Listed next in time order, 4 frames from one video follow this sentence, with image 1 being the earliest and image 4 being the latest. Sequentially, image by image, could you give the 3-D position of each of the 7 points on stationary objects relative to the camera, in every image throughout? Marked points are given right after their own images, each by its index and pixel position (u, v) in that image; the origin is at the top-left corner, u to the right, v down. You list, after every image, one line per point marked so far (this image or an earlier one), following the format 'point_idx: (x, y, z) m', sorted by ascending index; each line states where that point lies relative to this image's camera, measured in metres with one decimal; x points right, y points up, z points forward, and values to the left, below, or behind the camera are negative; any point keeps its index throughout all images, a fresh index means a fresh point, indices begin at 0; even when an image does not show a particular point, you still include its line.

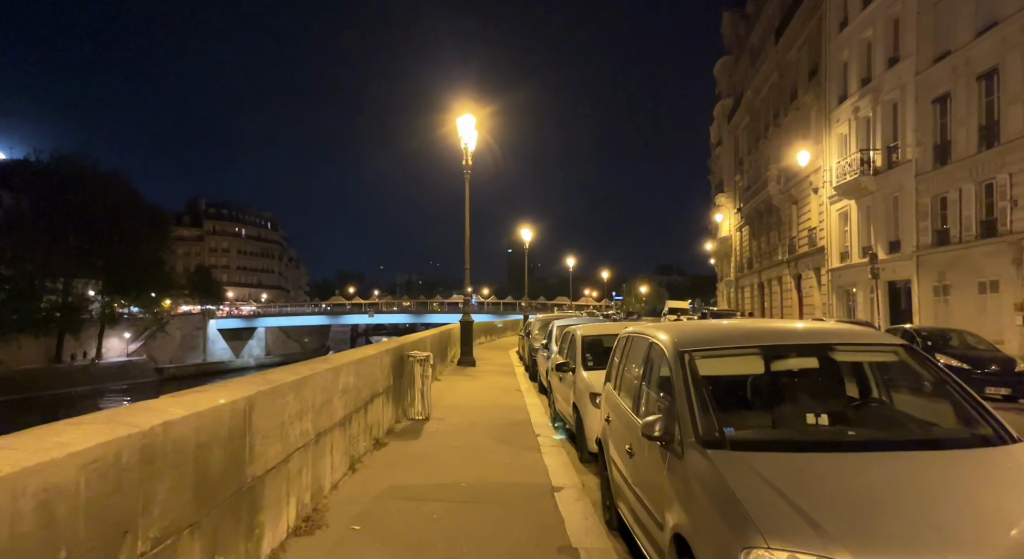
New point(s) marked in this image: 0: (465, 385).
0: (-1.3, -2.7, +15.6) m
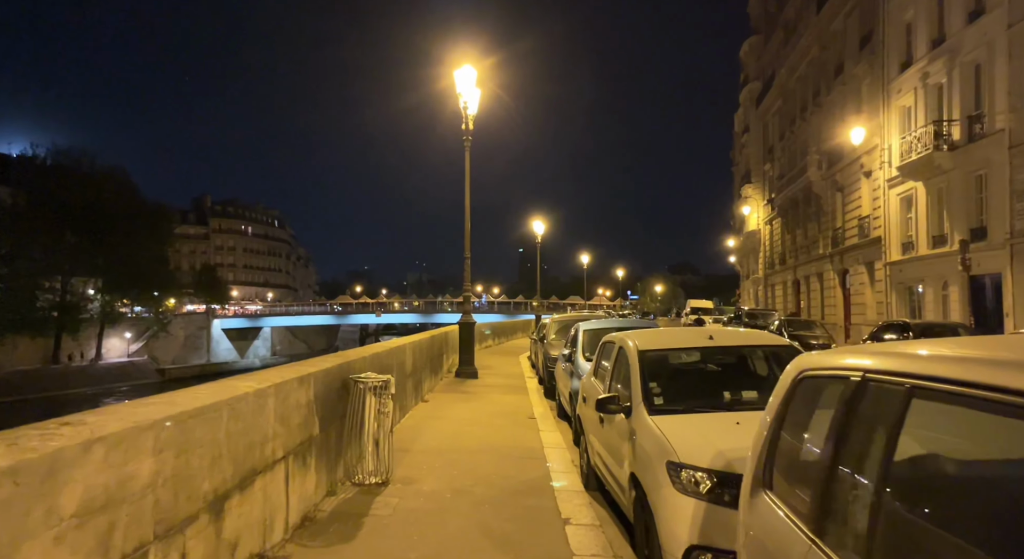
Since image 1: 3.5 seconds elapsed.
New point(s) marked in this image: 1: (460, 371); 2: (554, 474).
0: (-1.1, -2.5, +11.6) m
1: (-1.4, -2.6, +17.0) m
2: (+0.5, -2.4, +7.6) m
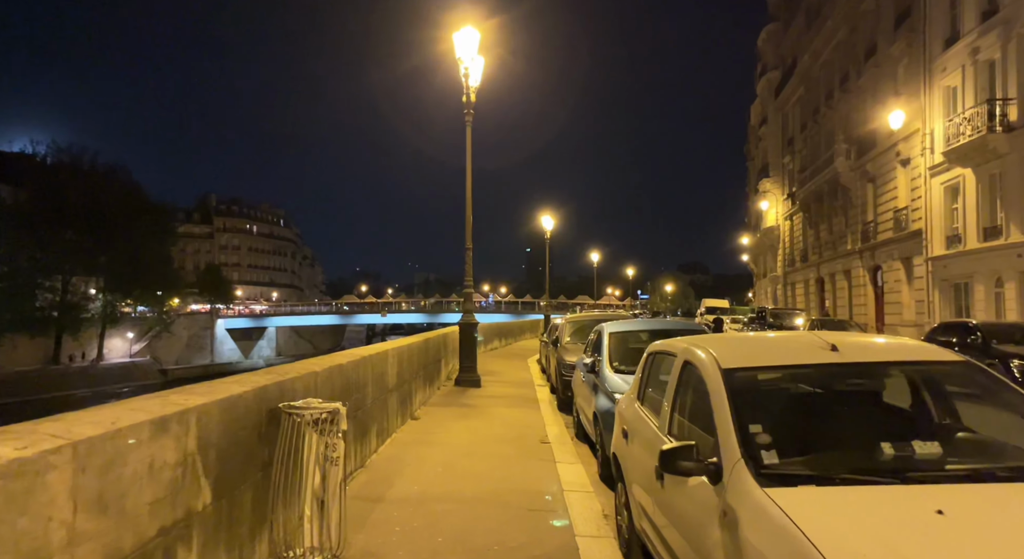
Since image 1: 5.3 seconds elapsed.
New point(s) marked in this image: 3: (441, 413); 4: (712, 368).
0: (-0.9, -2.3, +9.4) m
1: (-1.2, -2.4, +14.8) m
2: (+0.6, -2.3, +5.4) m
3: (-1.3, -2.4, +11.0) m
4: (+1.3, -0.6, +4.0) m
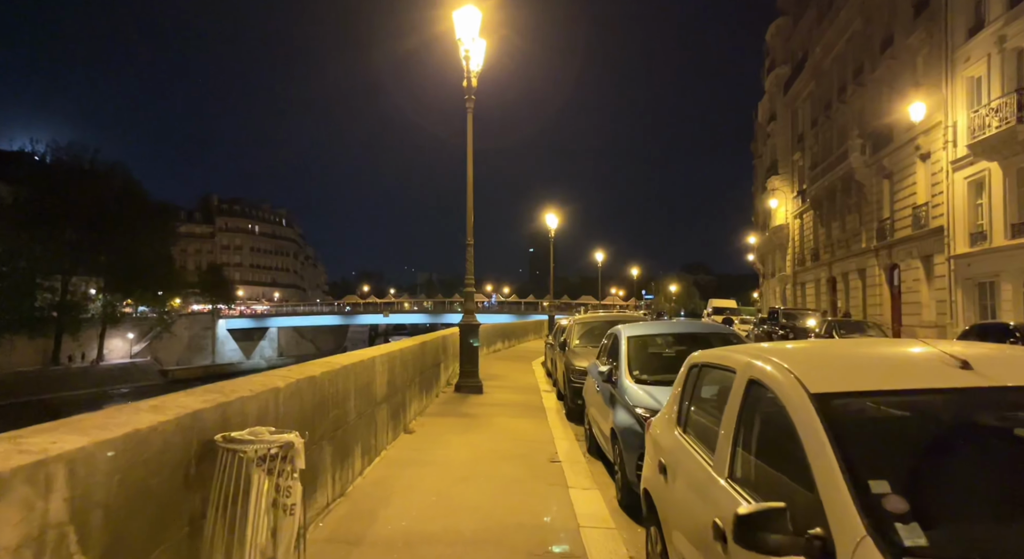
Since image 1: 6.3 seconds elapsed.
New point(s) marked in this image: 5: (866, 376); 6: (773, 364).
0: (-0.9, -2.3, +8.3) m
1: (-1.1, -2.4, +13.8) m
2: (+0.7, -2.3, +4.3) m
3: (-1.2, -2.4, +9.9) m
4: (+1.4, -0.5, +2.9) m
5: (+1.7, -0.5, +3.0) m
6: (+1.4, -0.5, +3.3) m
